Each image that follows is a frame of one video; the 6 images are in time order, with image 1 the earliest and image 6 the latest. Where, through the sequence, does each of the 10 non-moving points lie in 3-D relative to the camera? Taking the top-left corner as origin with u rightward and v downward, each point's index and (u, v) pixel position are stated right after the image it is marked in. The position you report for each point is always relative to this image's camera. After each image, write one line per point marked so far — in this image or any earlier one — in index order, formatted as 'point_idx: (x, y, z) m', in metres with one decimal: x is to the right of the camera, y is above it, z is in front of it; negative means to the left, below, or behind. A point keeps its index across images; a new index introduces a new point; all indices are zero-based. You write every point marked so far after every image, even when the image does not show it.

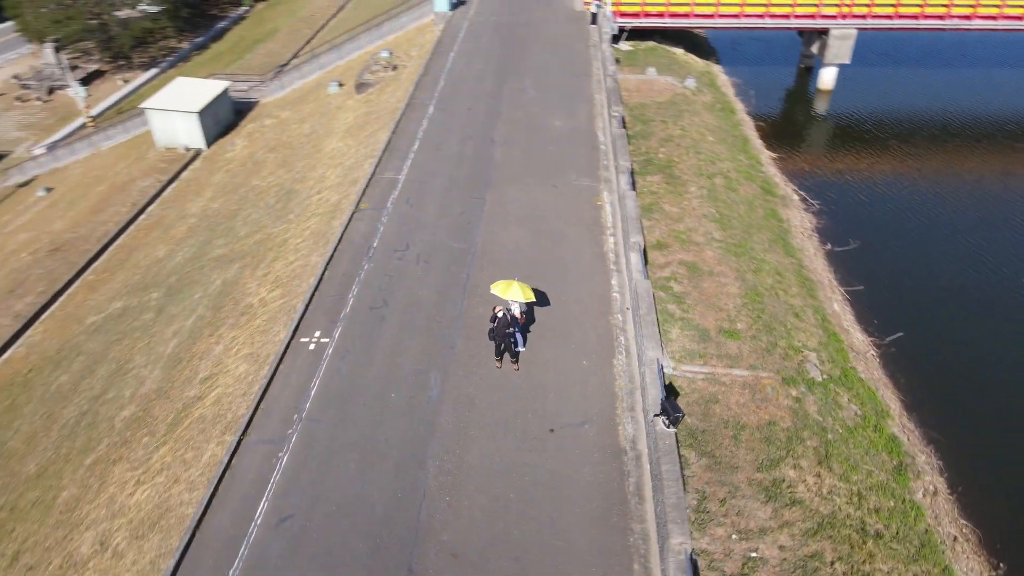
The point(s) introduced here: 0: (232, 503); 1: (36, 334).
0: (-3.6, -2.8, +9.6) m
1: (-12.2, -1.2, +19.0) m
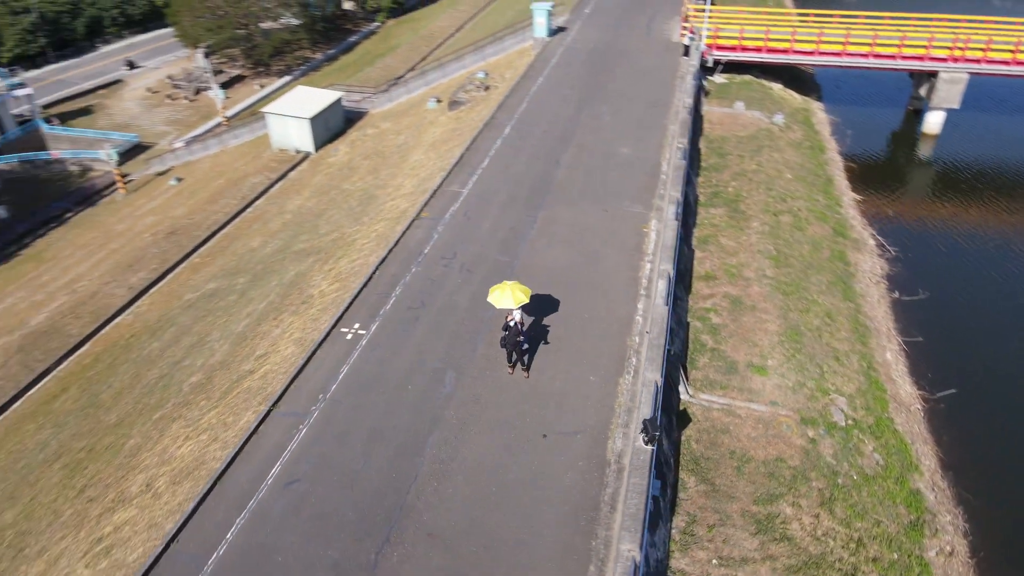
0: (-3.9, -2.6, +11.0) m
1: (-10.7, -0.5, +21.6) m
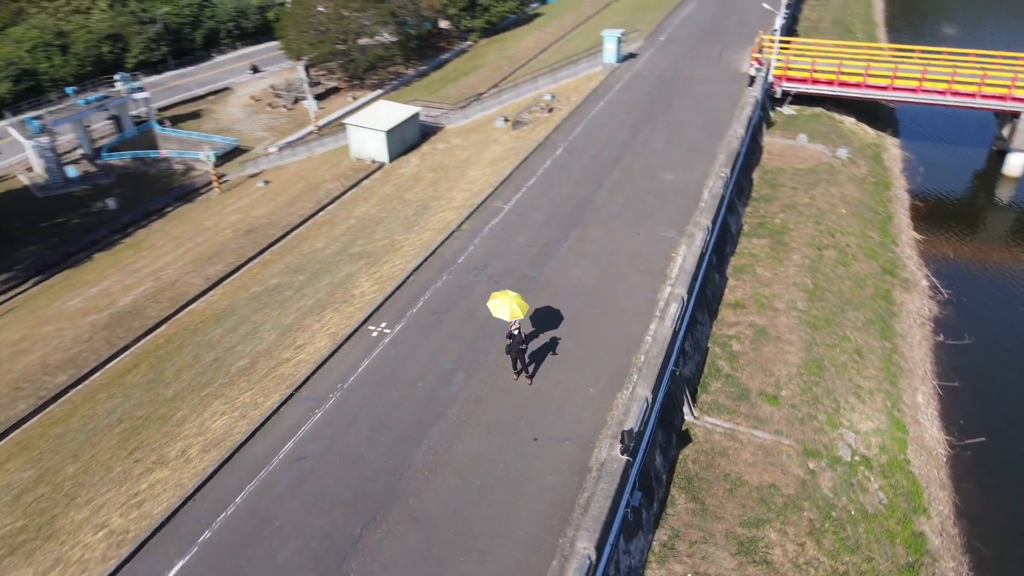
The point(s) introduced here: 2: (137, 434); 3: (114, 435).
0: (-4.0, -2.5, +12.2) m
1: (-9.4, -0.2, +23.6) m
2: (-7.7, -3.0, +15.2) m
3: (-8.5, -3.1, +15.8) m
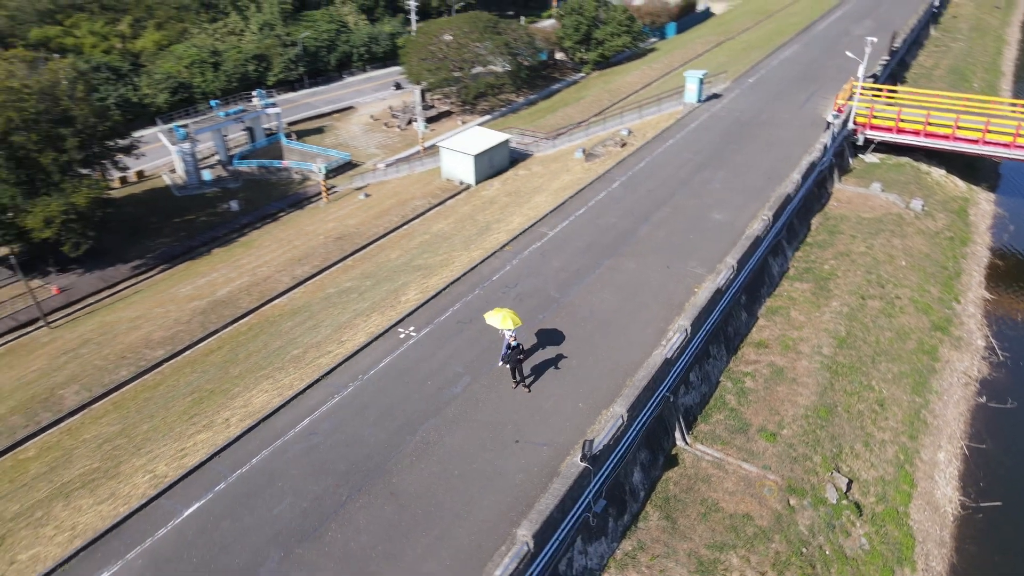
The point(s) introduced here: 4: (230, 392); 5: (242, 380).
0: (-4.2, -2.4, +14.2) m
1: (-7.6, -0.1, +26.3) m
2: (-7.4, -2.7, +17.7) m
3: (-8.1, -2.8, +18.4) m
4: (-6.6, -2.5, +17.6) m
5: (-6.6, -2.3, +18.3) m
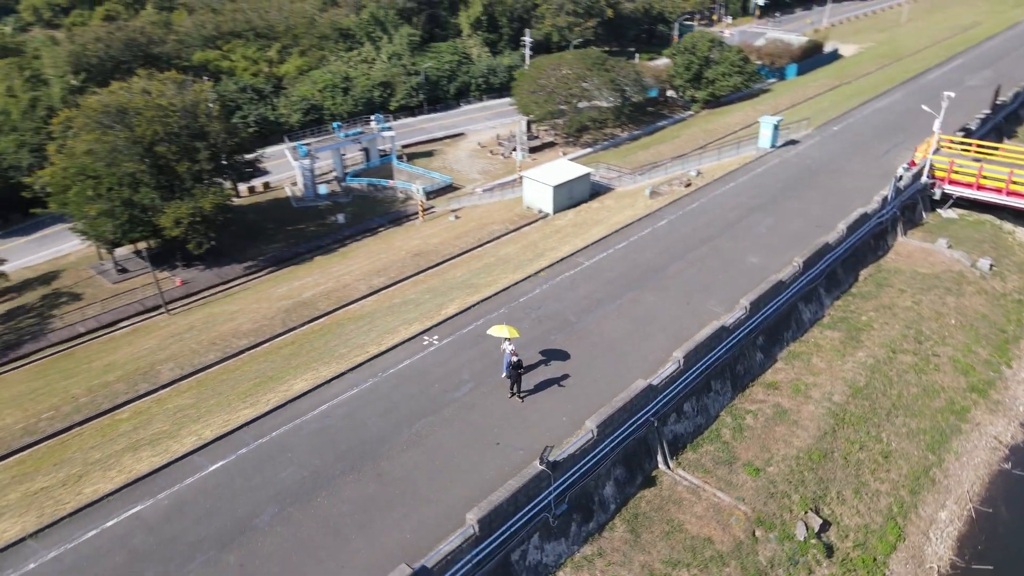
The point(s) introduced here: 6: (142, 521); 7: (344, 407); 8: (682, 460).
0: (-4.3, -2.5, +16.4) m
1: (-5.6, -0.5, +29.0) m
2: (-7.0, -2.7, +20.4) m
3: (-7.6, -2.7, +21.2) m
4: (-6.2, -2.5, +20.2) m
5: (-6.0, -2.3, +20.9) m
6: (-6.6, -4.1, +13.3) m
7: (-3.6, -2.6, +16.1) m
8: (+3.8, -3.8, +16.5) m
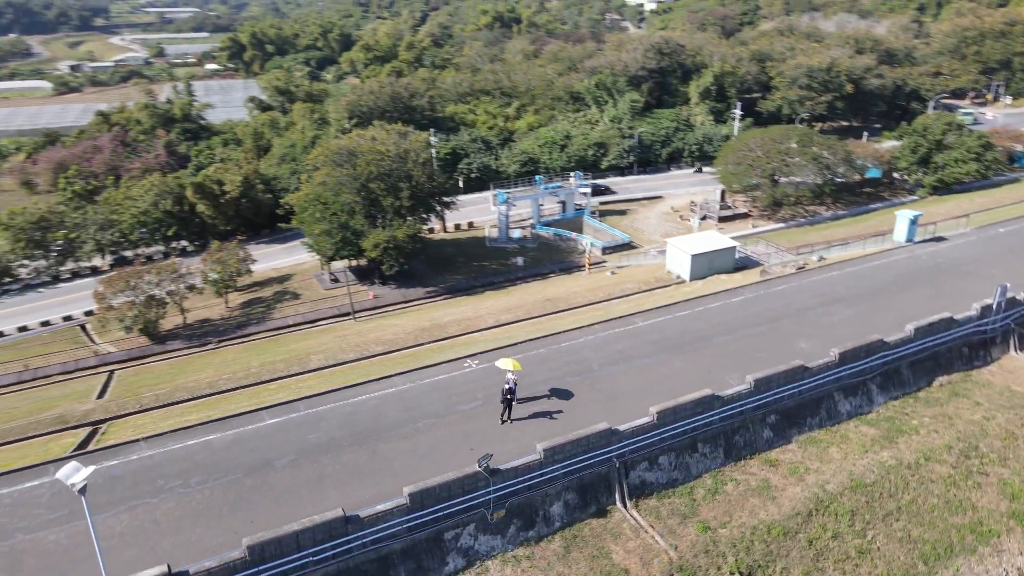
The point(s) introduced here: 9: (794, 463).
0: (-4.2, -2.9, +21.1) m
1: (-1.1, -1.9, +33.4) m
2: (-5.4, -3.1, +25.6) m
3: (-5.7, -3.2, +26.6) m
4: (-4.8, -3.0, +25.2) m
5: (-4.3, -2.9, +25.8) m
6: (-7.6, -4.0, +18.7) m
7: (-3.6, -3.1, +20.5) m
8: (+3.2, -5.3, +18.4) m
9: (+7.6, -4.7, +19.9) m
